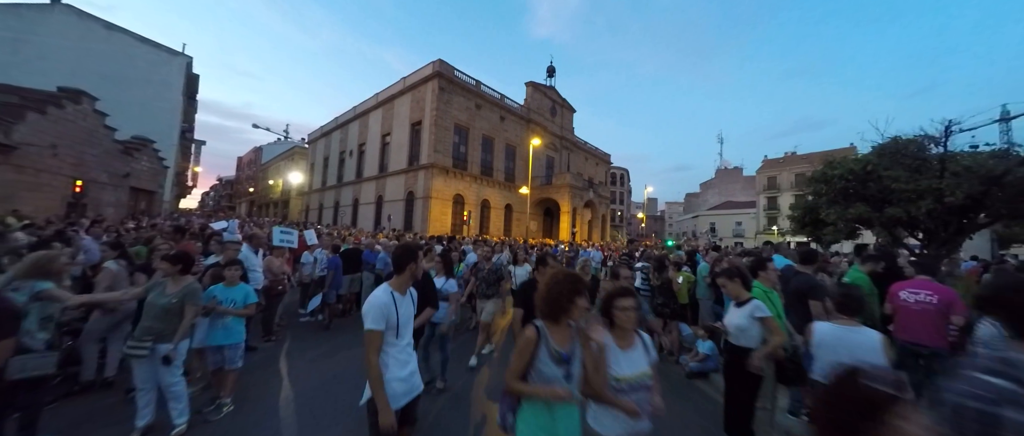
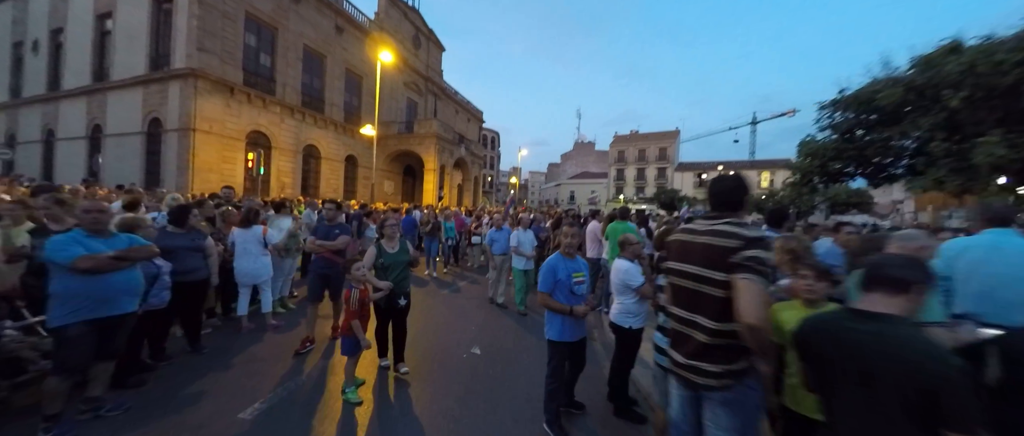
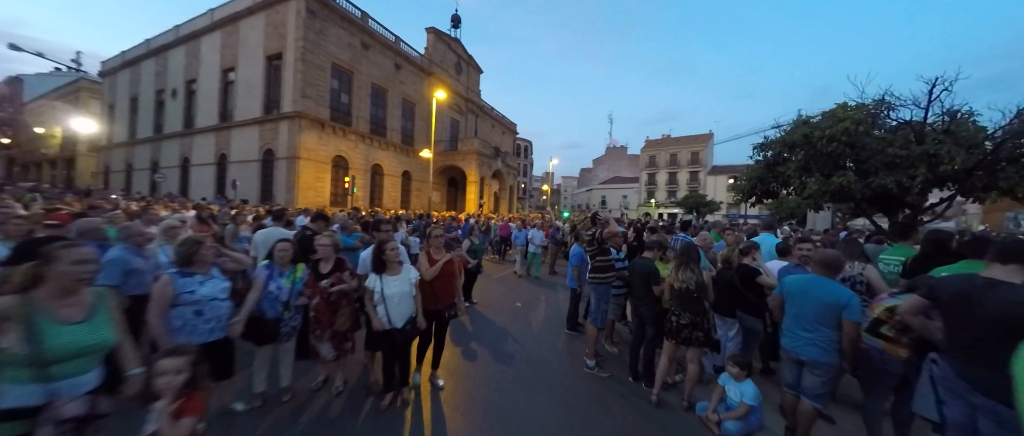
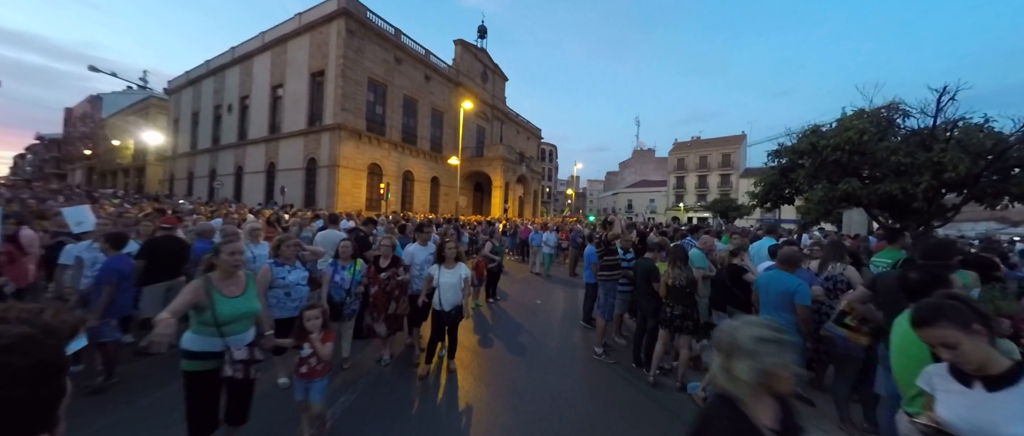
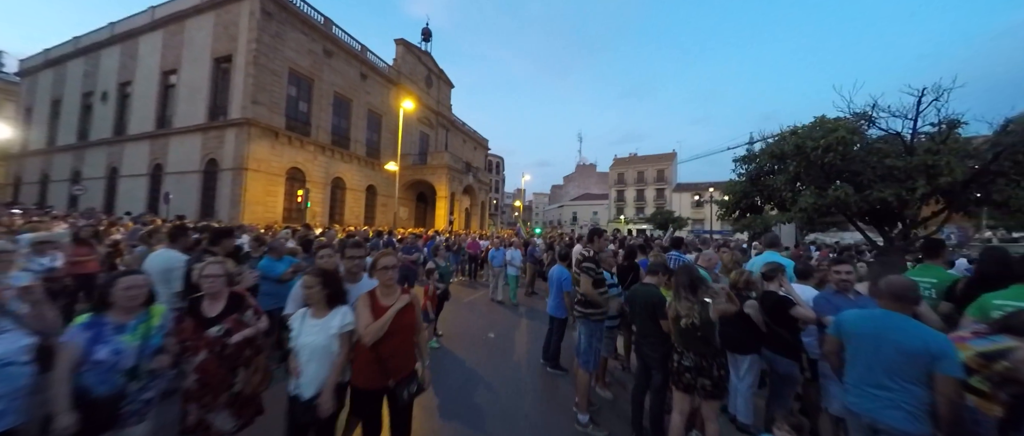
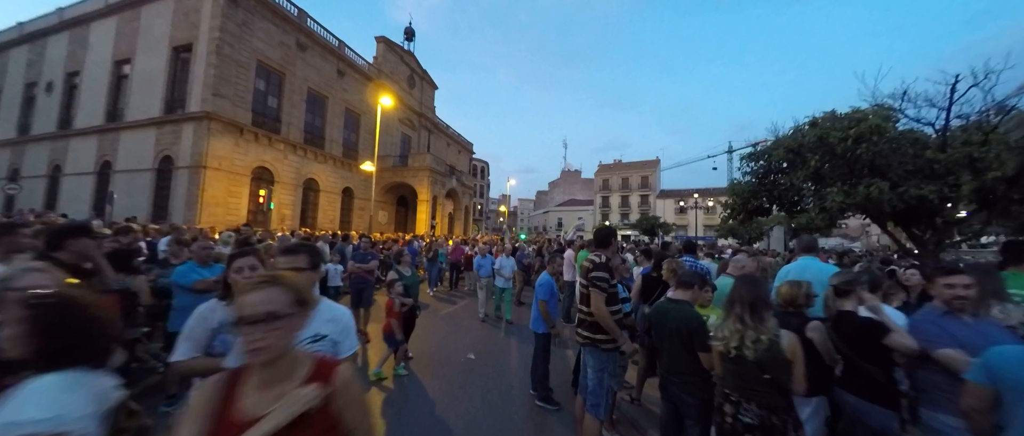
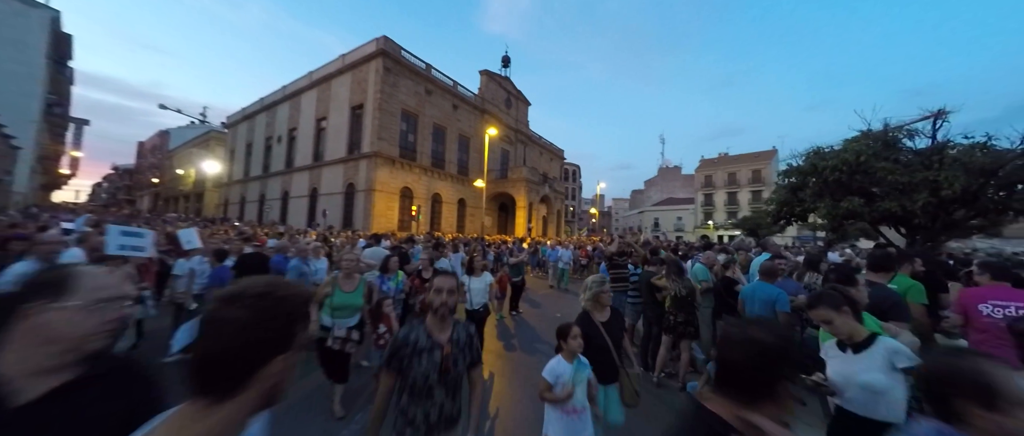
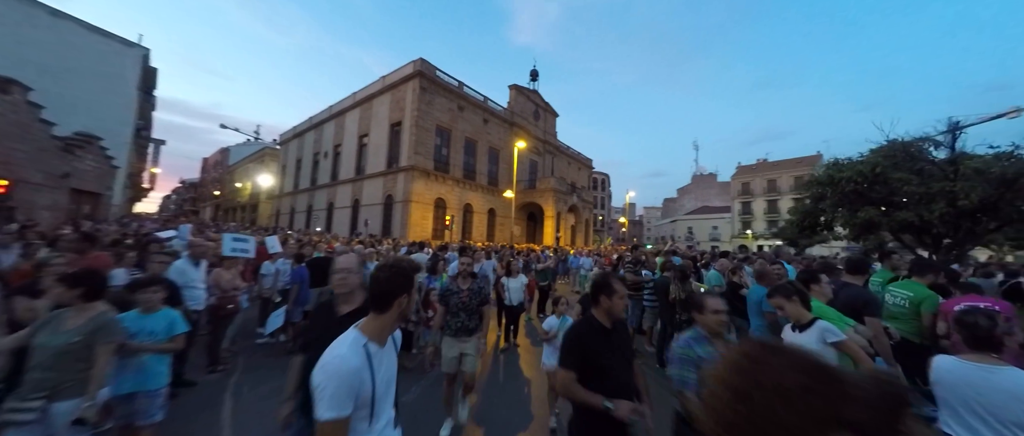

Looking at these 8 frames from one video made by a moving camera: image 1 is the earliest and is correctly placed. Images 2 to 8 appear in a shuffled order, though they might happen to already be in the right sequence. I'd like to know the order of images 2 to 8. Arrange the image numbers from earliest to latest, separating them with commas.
8, 7, 4, 3, 5, 6, 2
